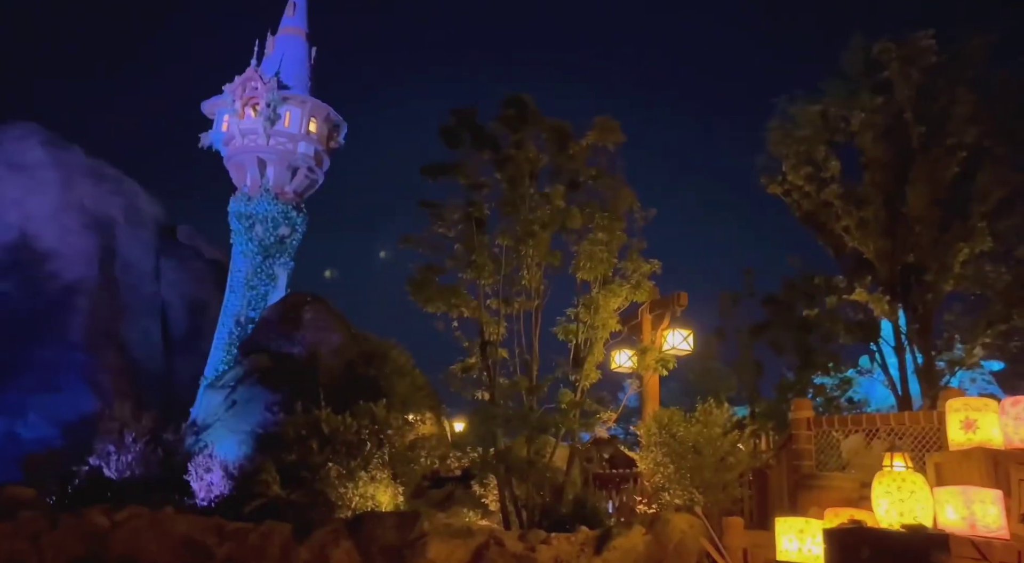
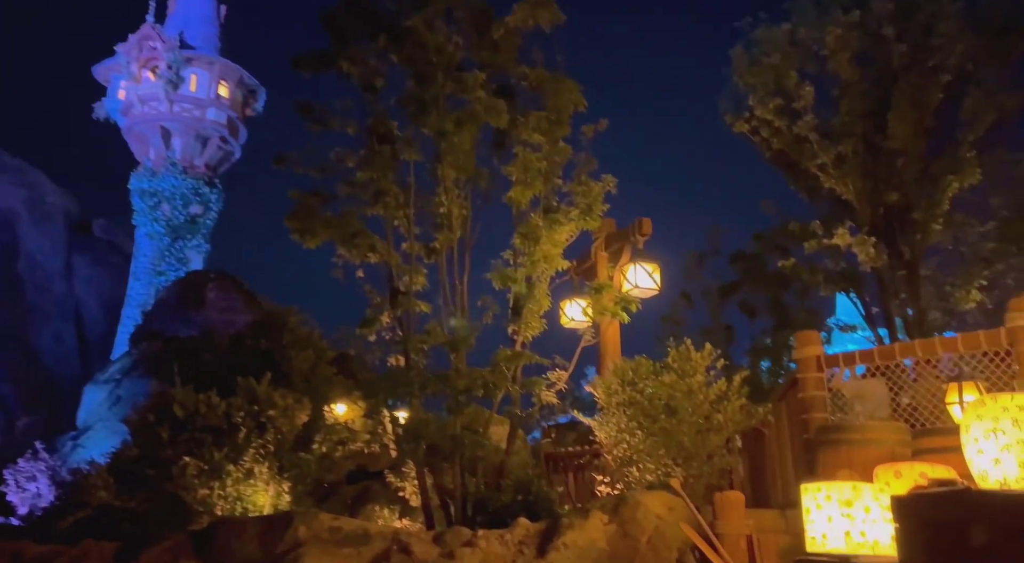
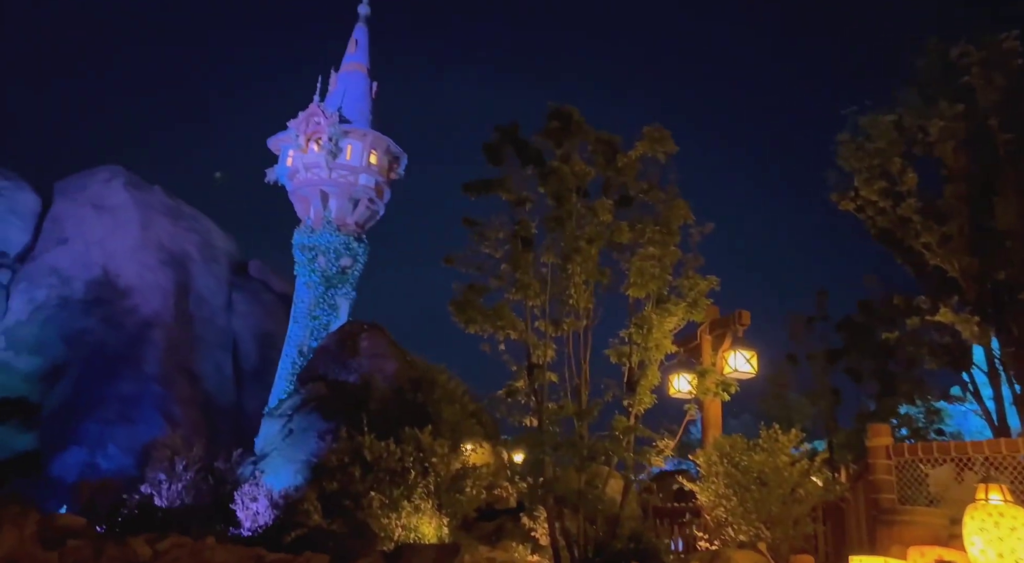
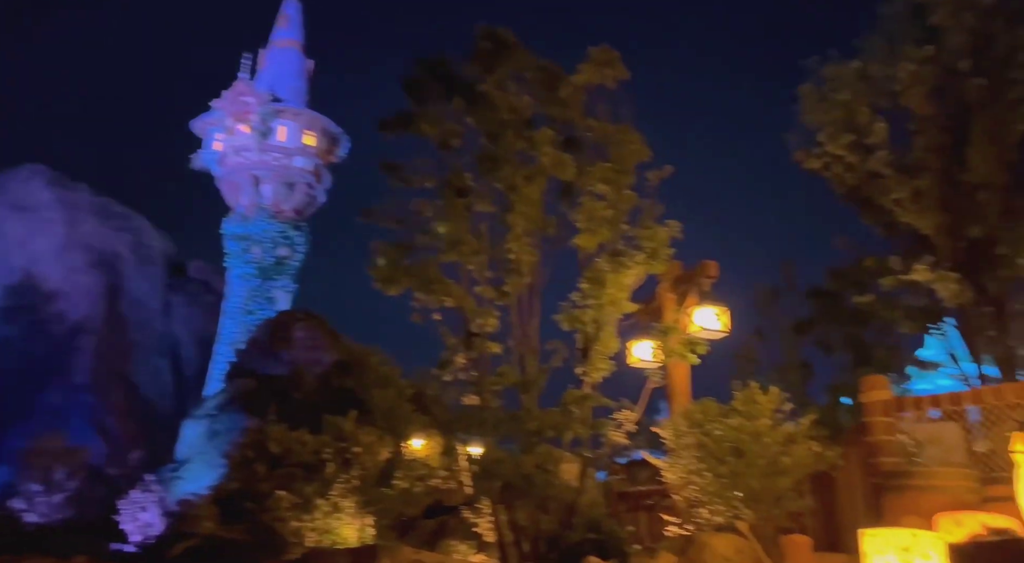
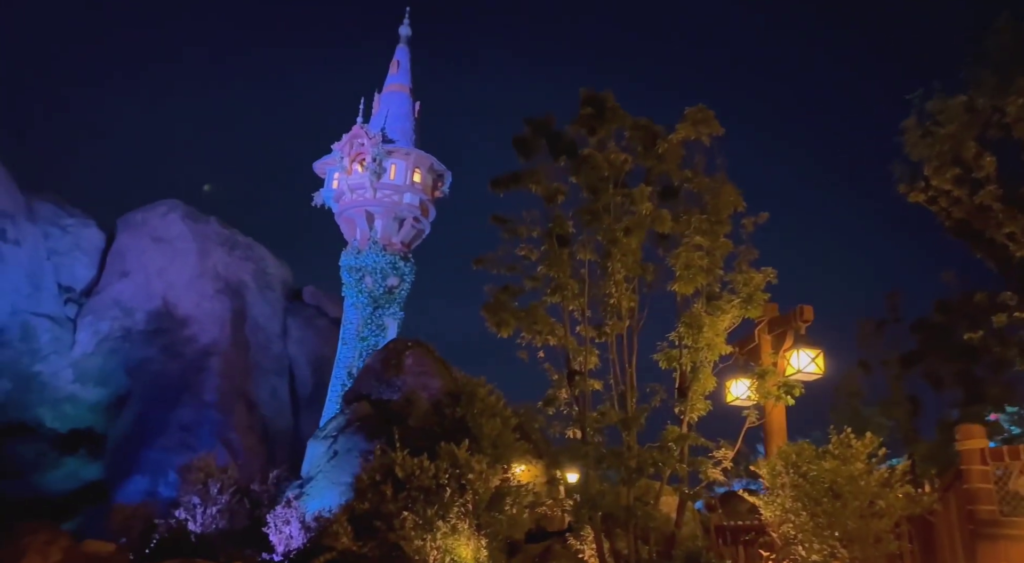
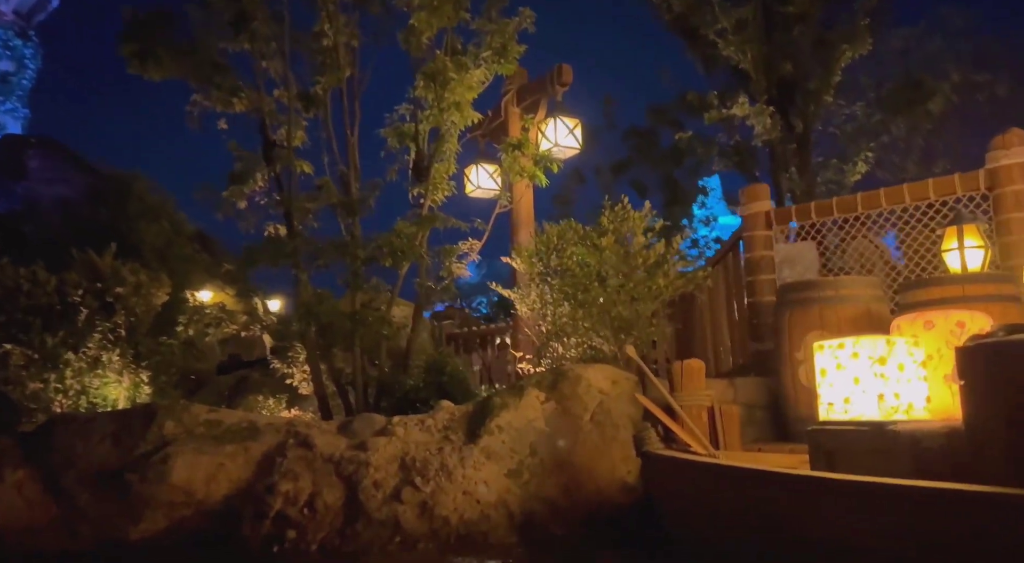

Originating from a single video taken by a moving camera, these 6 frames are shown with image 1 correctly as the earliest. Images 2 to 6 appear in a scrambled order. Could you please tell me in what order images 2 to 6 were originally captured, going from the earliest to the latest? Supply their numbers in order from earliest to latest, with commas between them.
3, 5, 4, 2, 6
